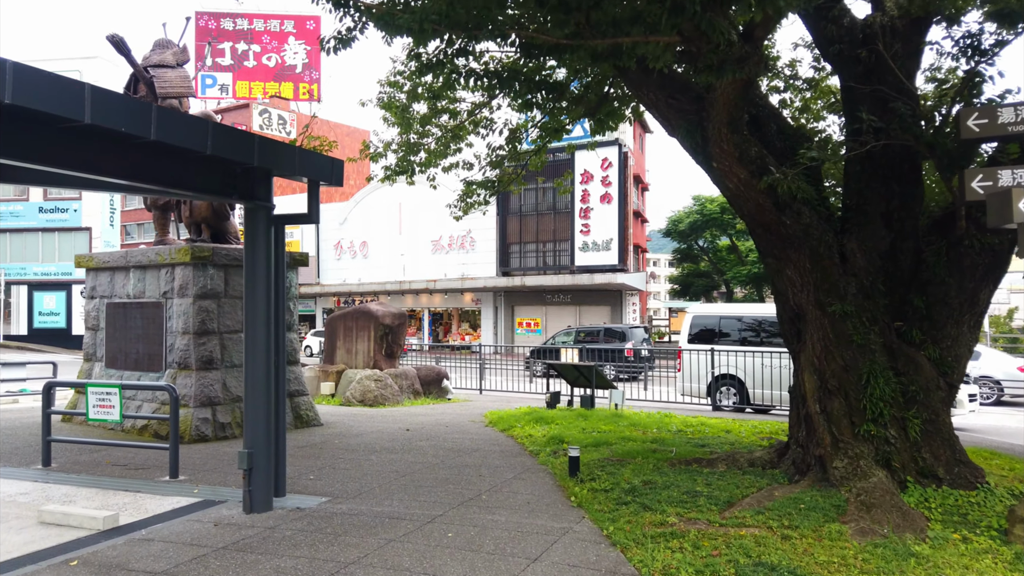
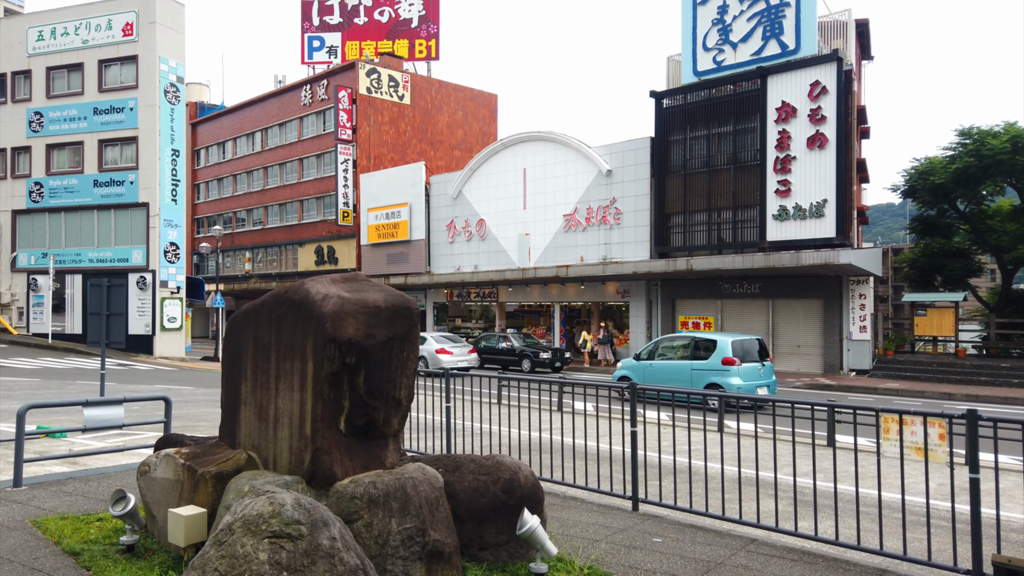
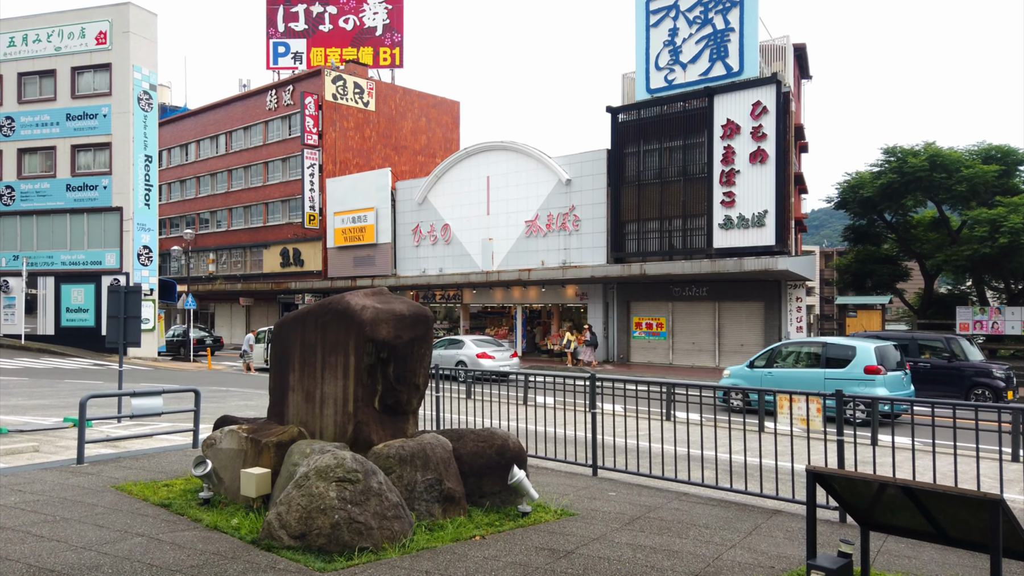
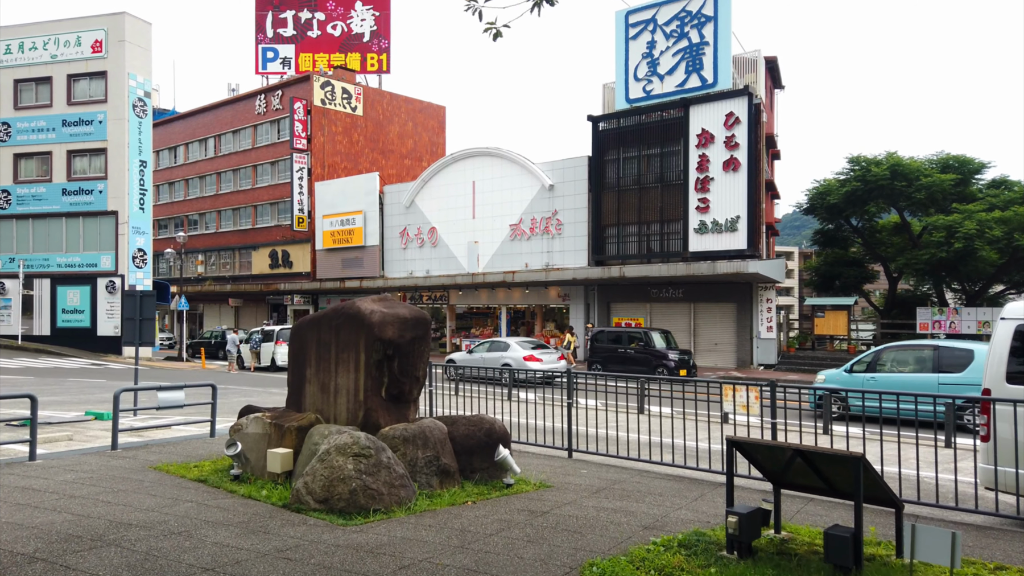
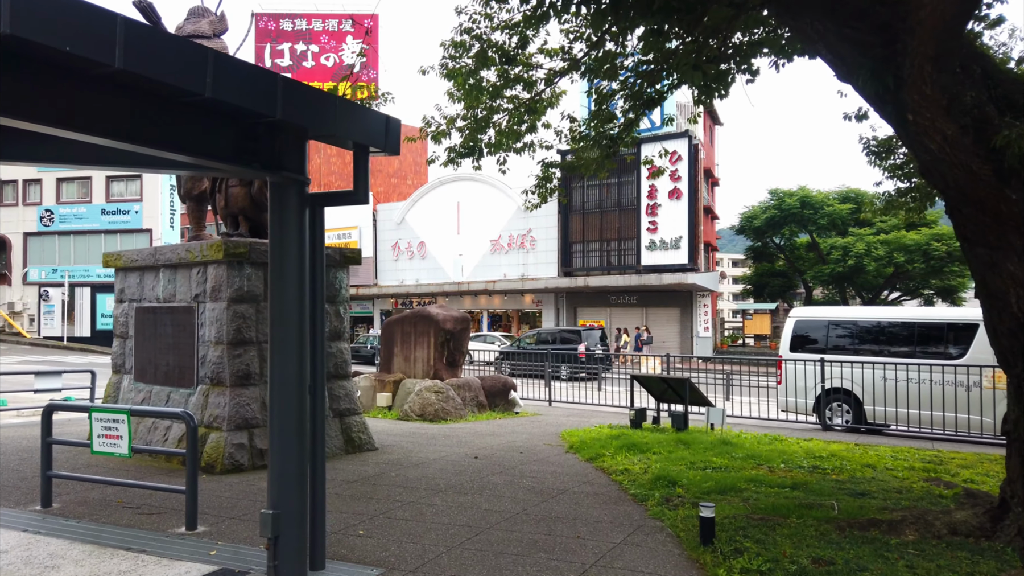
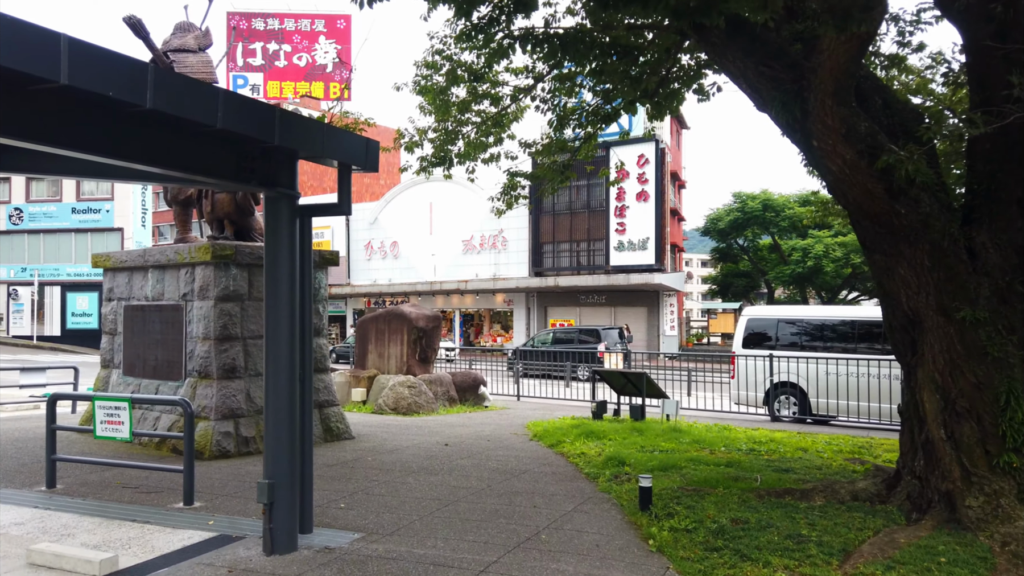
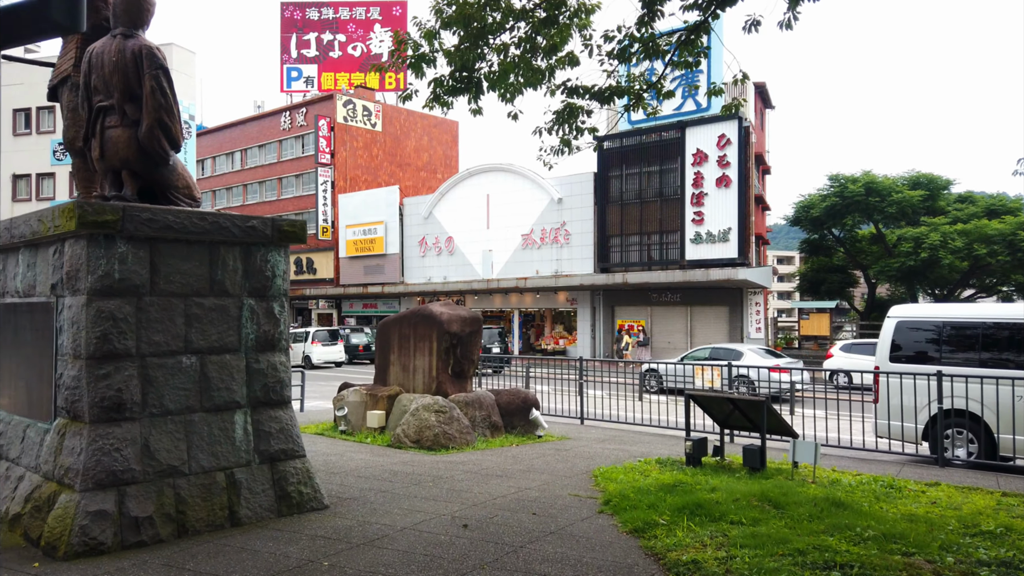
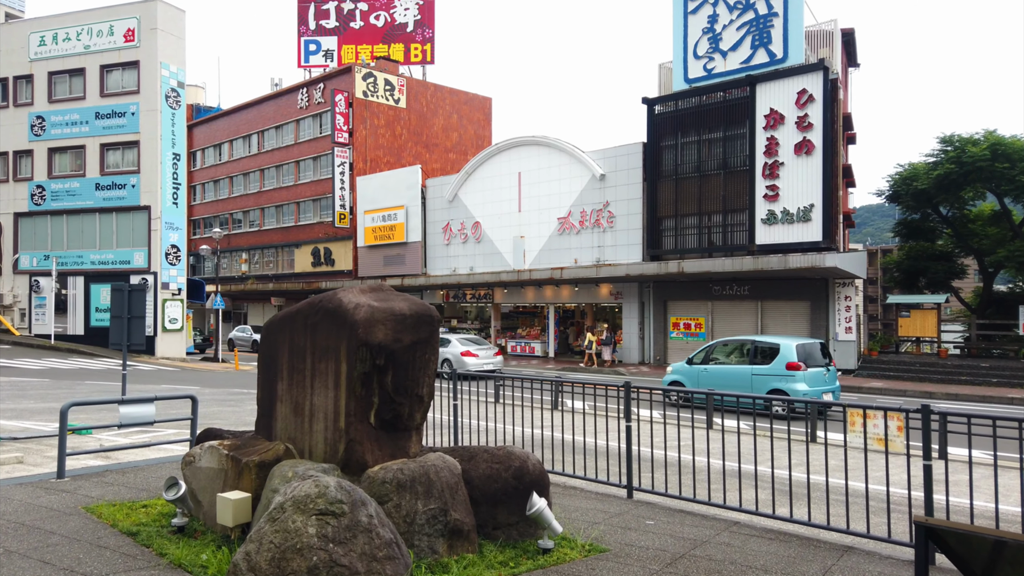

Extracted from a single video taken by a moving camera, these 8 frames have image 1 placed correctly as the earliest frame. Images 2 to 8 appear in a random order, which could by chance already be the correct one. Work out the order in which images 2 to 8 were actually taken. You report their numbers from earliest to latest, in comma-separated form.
6, 5, 7, 4, 3, 8, 2
